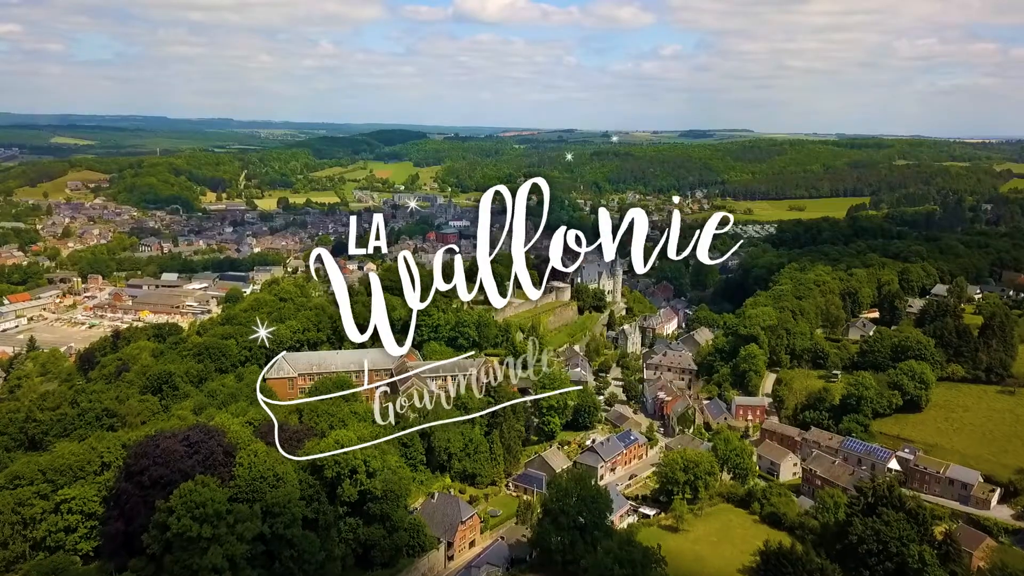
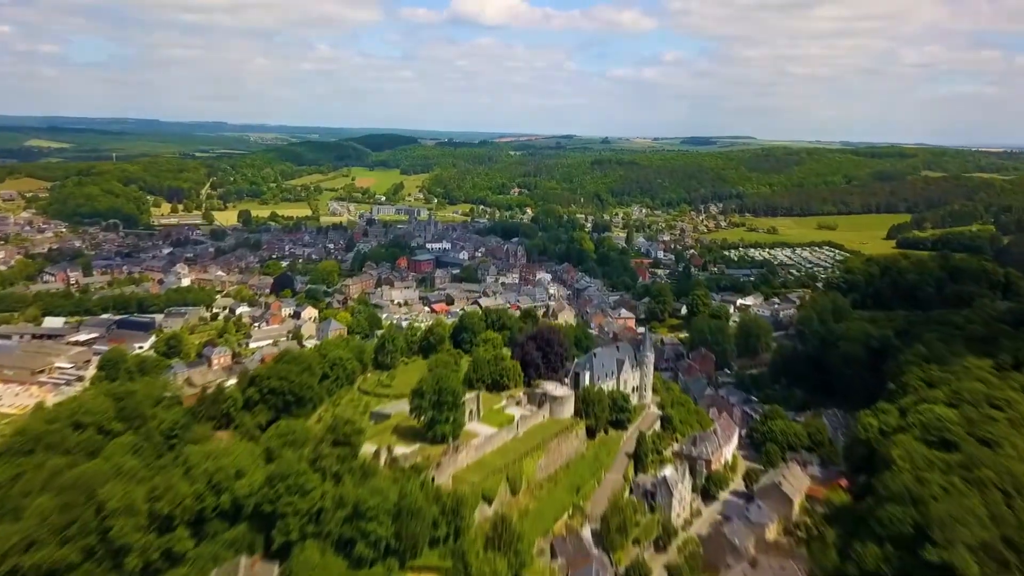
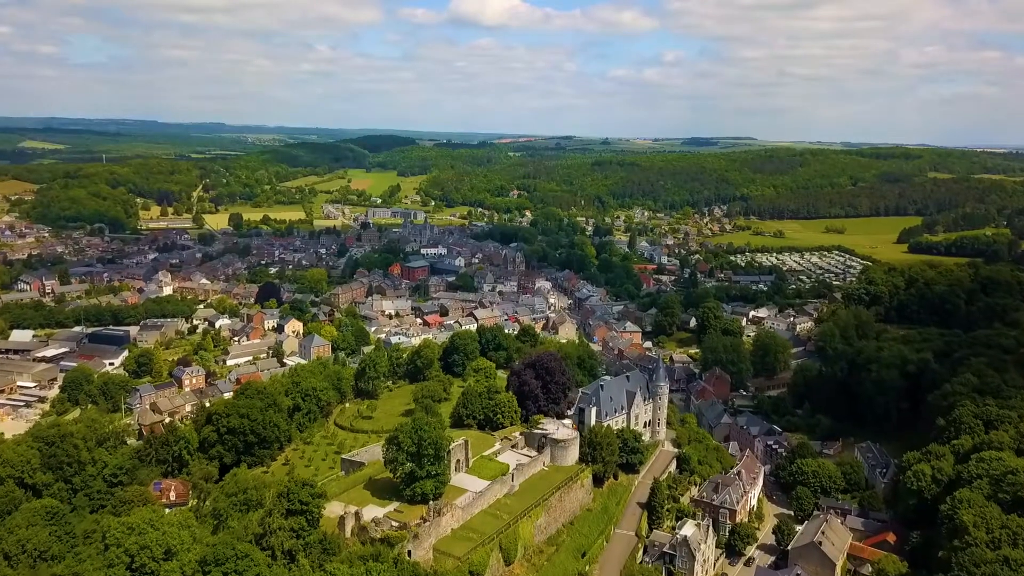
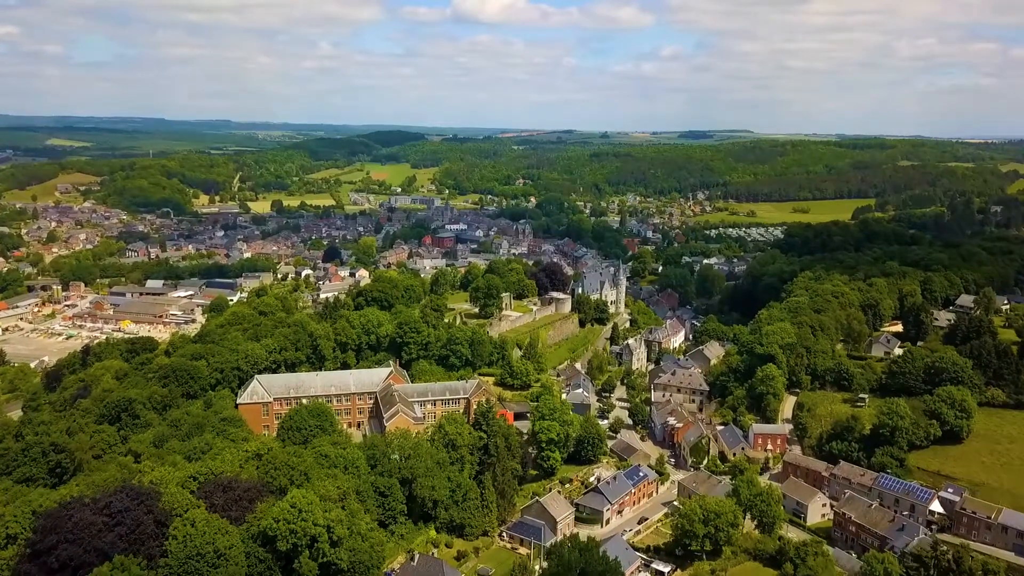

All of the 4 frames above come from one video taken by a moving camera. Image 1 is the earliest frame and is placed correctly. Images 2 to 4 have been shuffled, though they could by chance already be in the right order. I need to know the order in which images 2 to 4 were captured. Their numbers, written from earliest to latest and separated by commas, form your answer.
4, 2, 3
